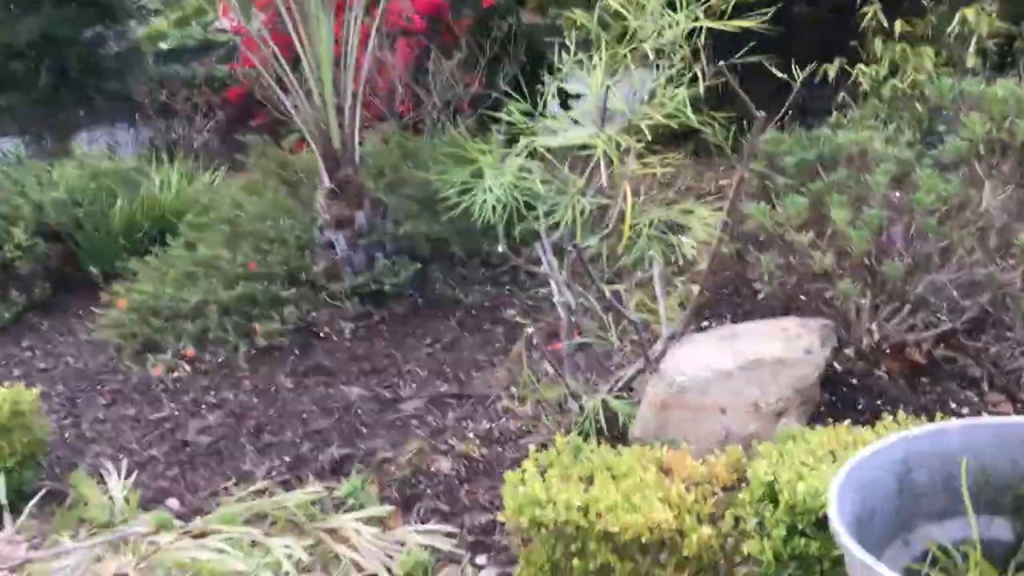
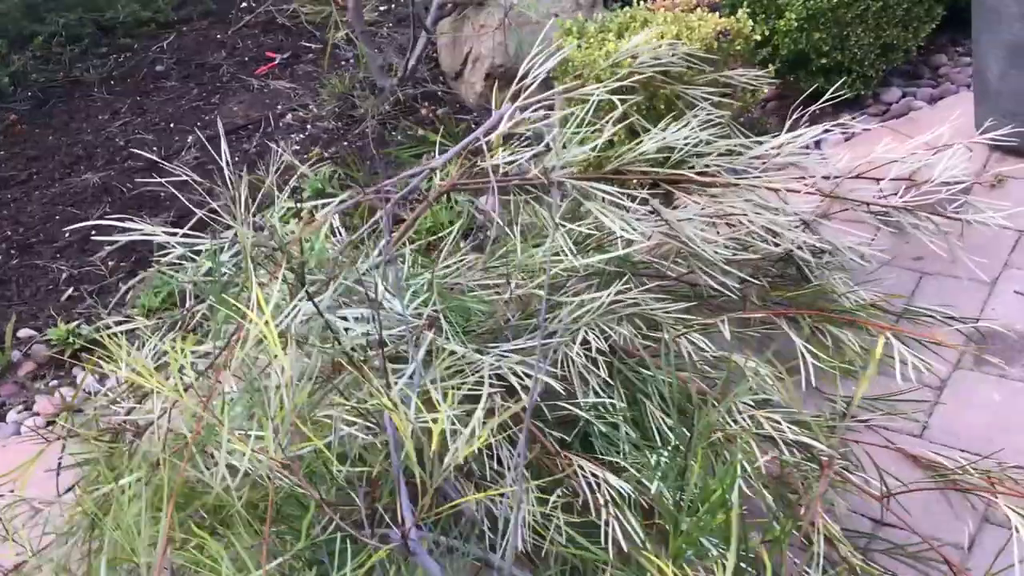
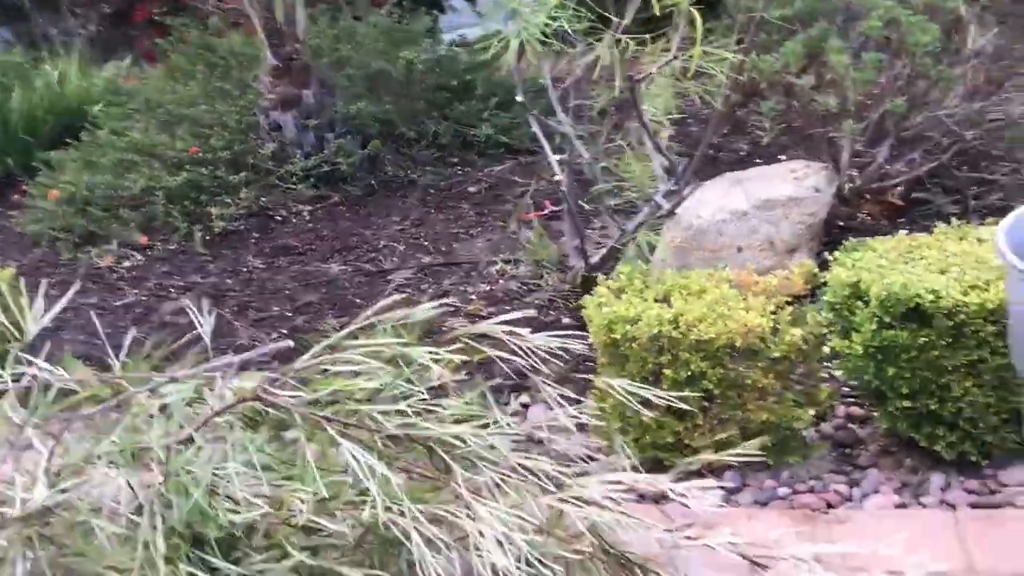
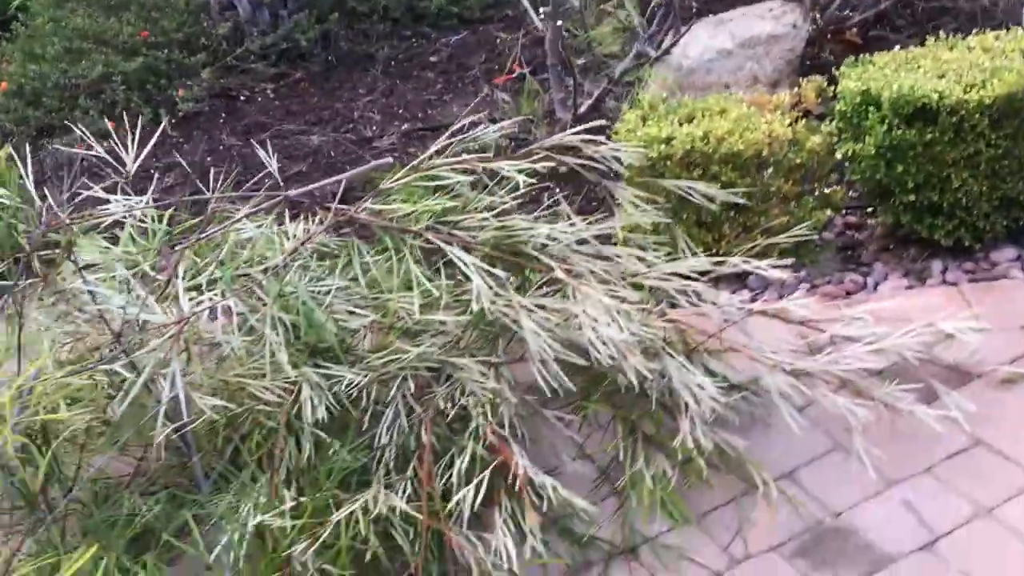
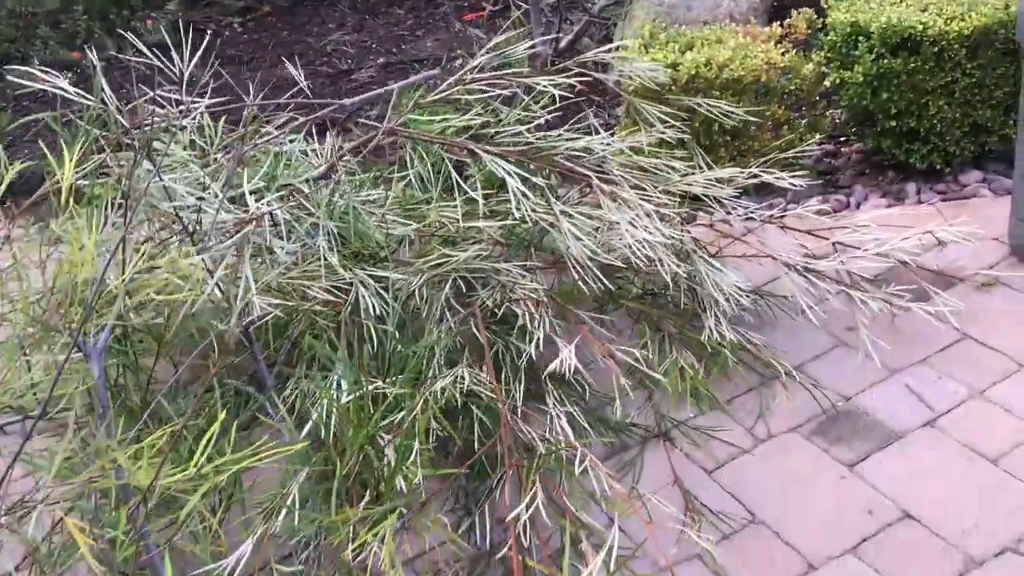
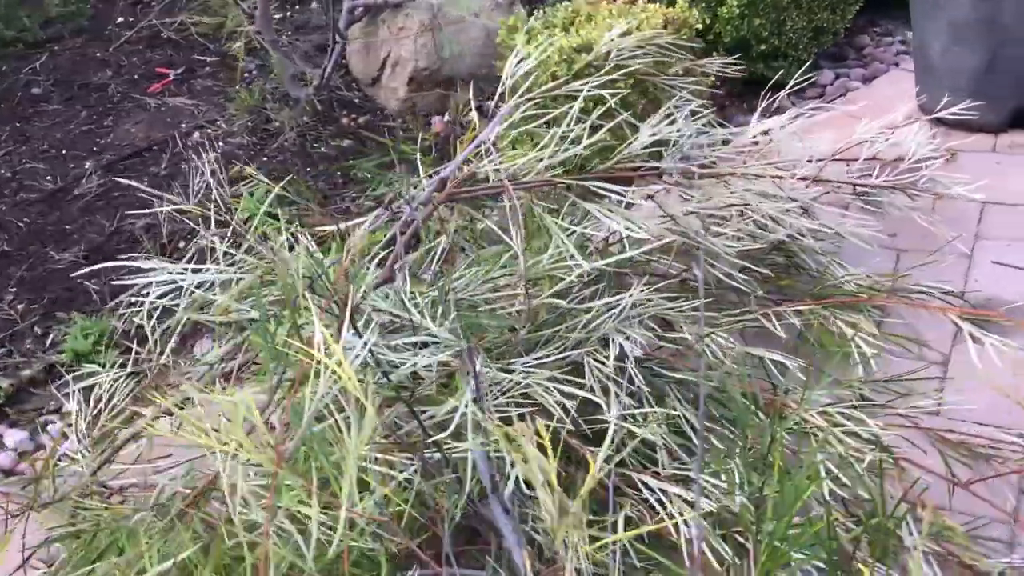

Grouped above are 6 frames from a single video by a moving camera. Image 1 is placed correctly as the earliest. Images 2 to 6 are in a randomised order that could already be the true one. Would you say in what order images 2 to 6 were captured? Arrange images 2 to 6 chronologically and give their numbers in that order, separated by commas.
3, 4, 5, 2, 6
